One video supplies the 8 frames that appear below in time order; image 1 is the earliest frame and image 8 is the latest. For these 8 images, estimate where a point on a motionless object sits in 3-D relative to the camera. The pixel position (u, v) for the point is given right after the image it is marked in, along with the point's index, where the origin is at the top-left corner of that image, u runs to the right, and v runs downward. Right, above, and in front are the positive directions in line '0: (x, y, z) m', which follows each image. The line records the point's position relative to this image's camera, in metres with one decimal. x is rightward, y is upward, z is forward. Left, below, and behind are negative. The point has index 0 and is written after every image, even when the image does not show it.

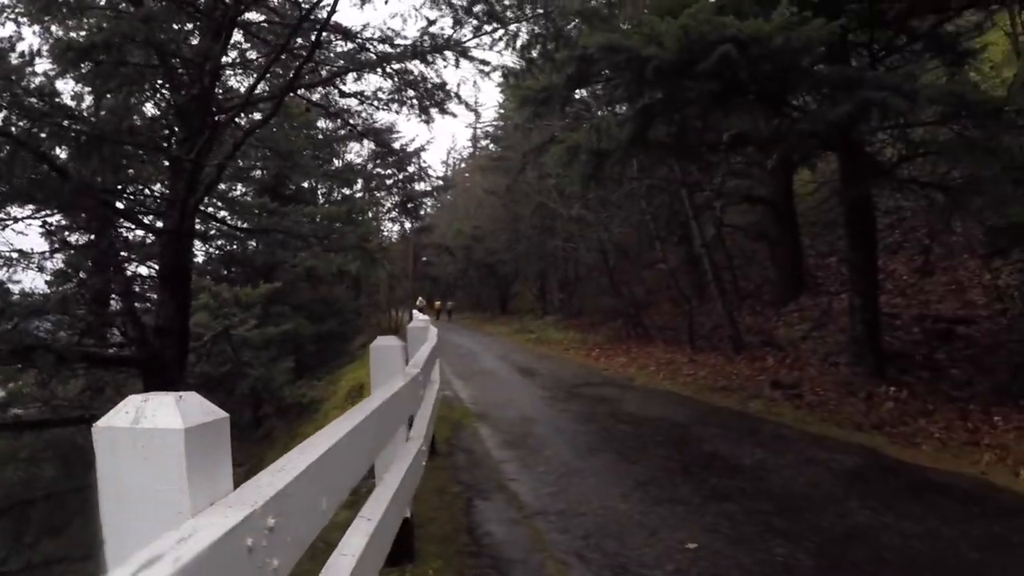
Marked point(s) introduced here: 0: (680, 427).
0: (+1.1, -0.9, +8.8) m
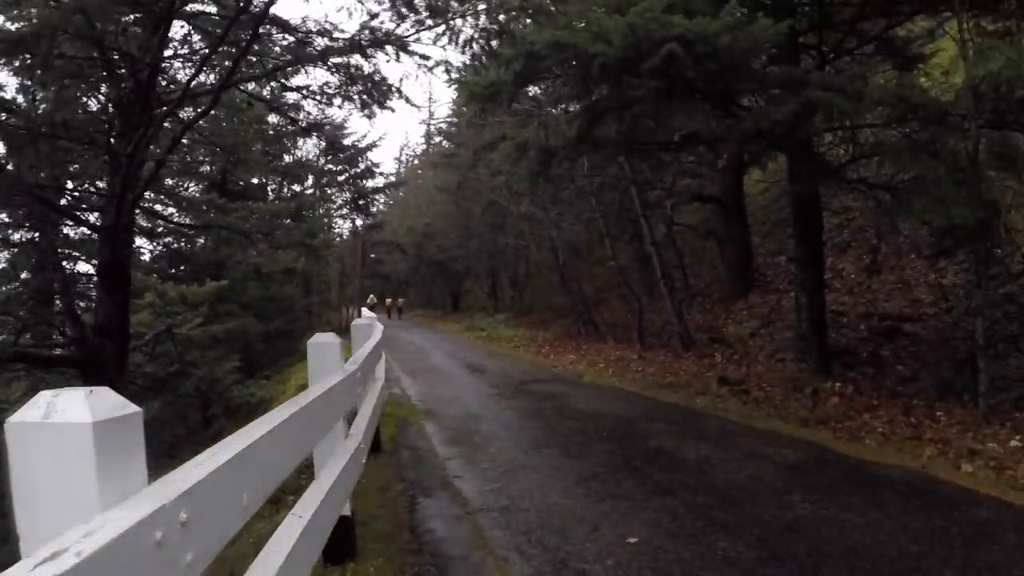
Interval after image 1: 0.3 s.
0: (+0.8, -0.9, +8.8) m
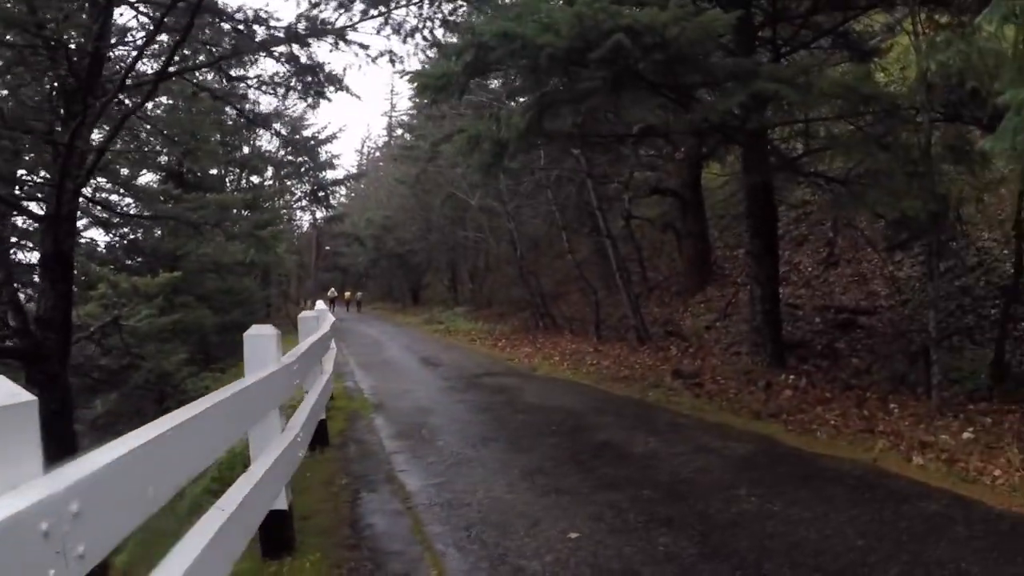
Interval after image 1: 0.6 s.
0: (+0.4, -0.8, +8.7) m
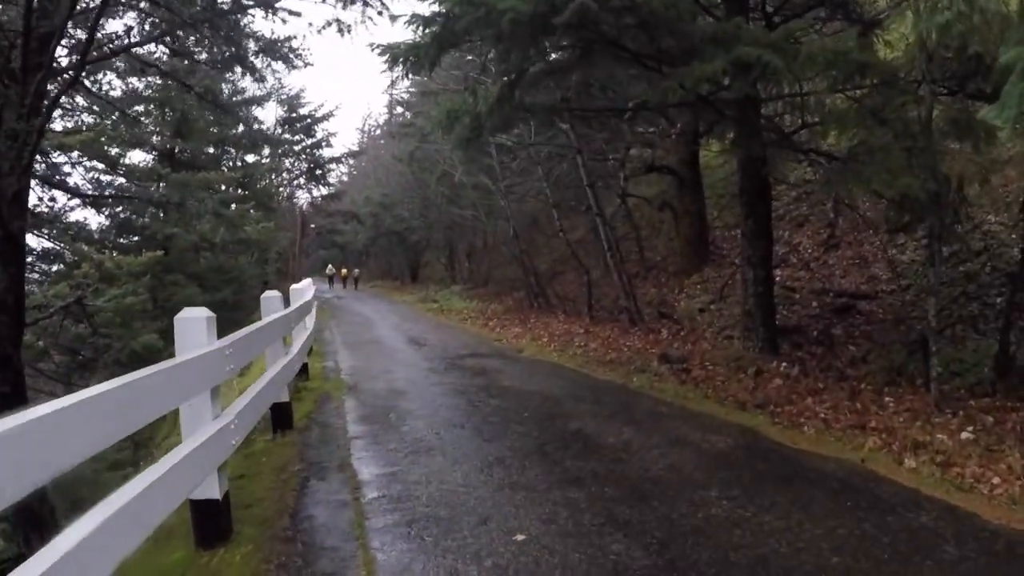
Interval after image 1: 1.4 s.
0: (+0.3, -0.7, +8.2) m
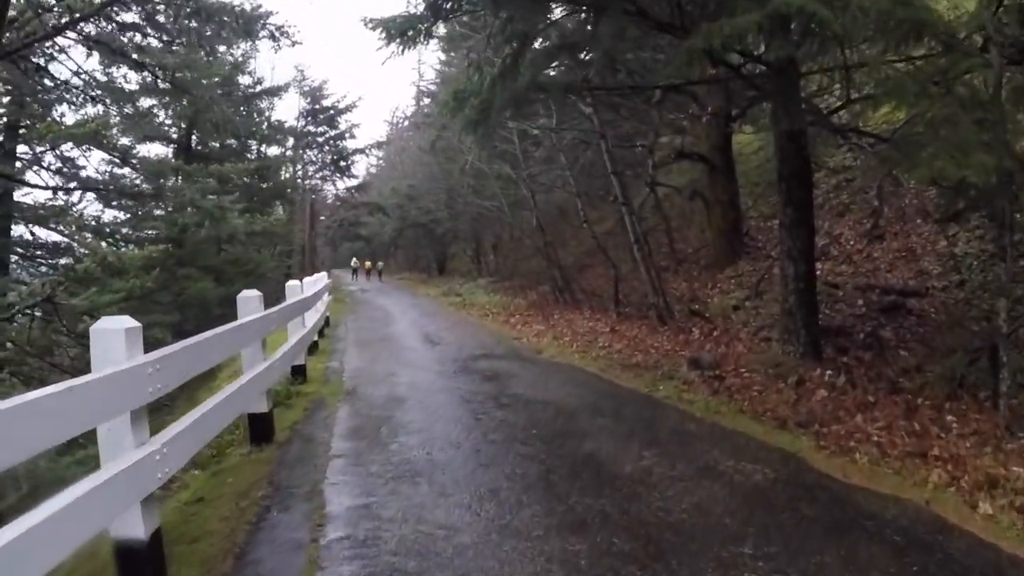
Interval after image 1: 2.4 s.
0: (+0.3, -0.7, +7.3) m
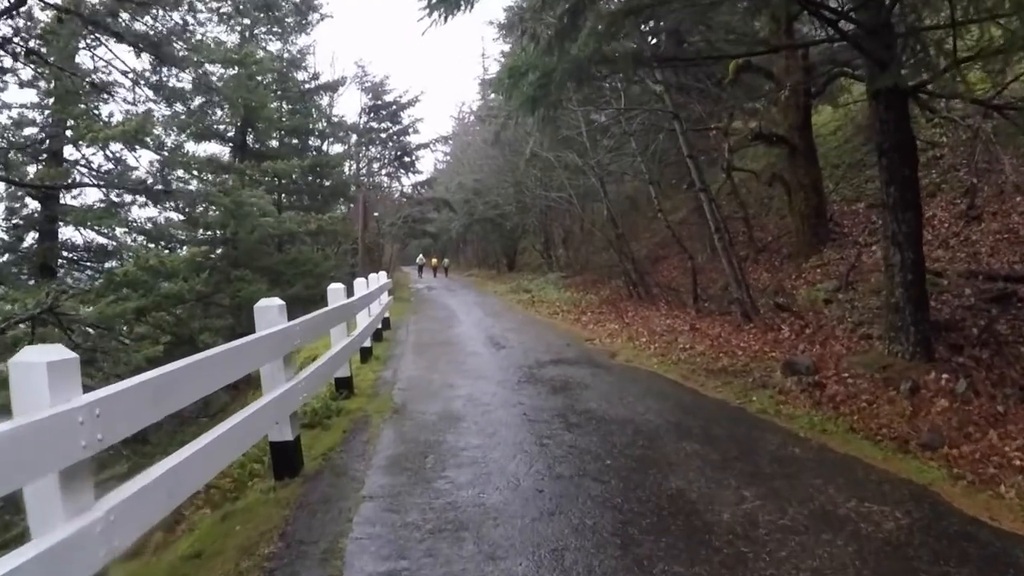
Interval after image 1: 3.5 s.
0: (+0.6, -0.7, +6.2) m
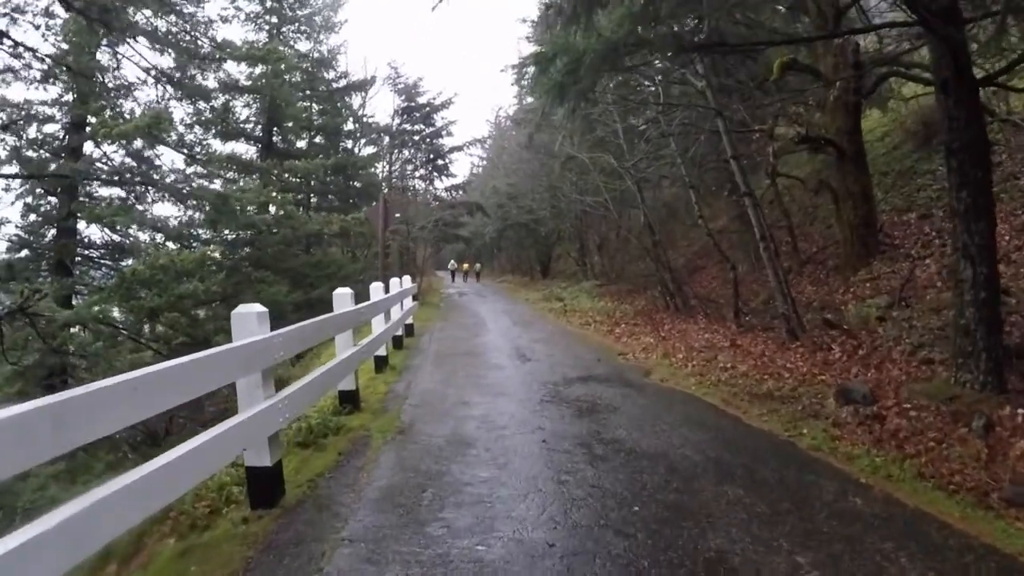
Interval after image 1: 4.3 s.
0: (+0.7, -0.8, +5.3) m
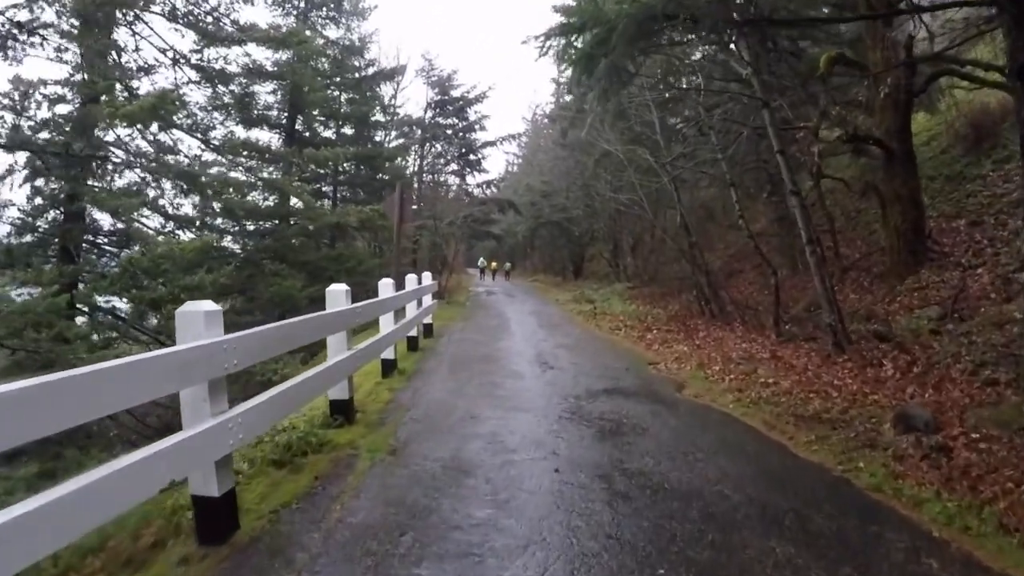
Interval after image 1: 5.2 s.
0: (+0.7, -0.8, +4.3) m
